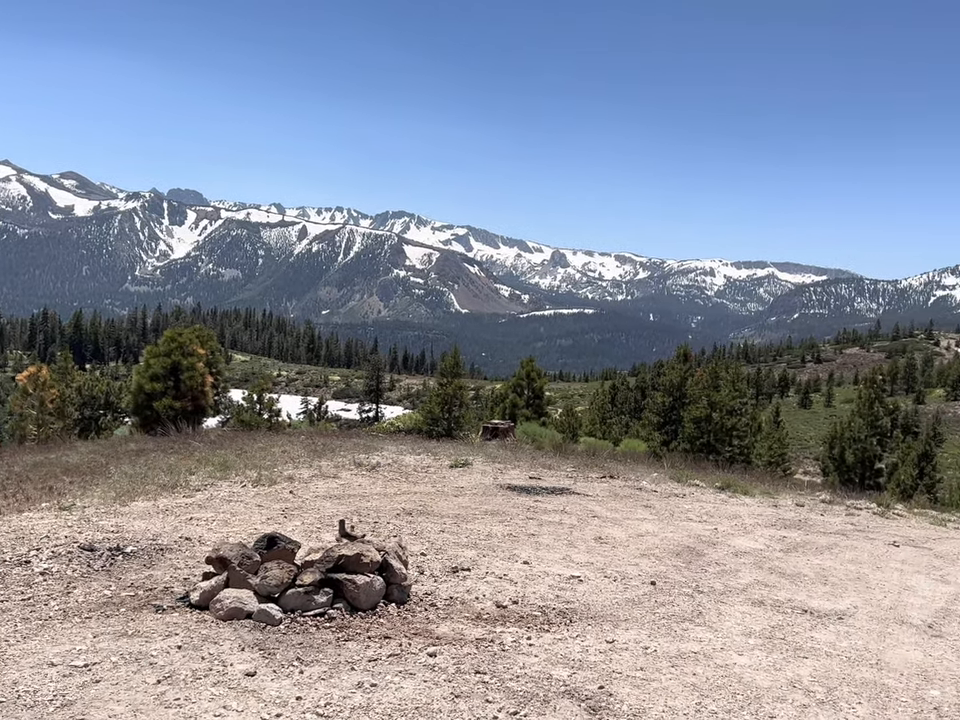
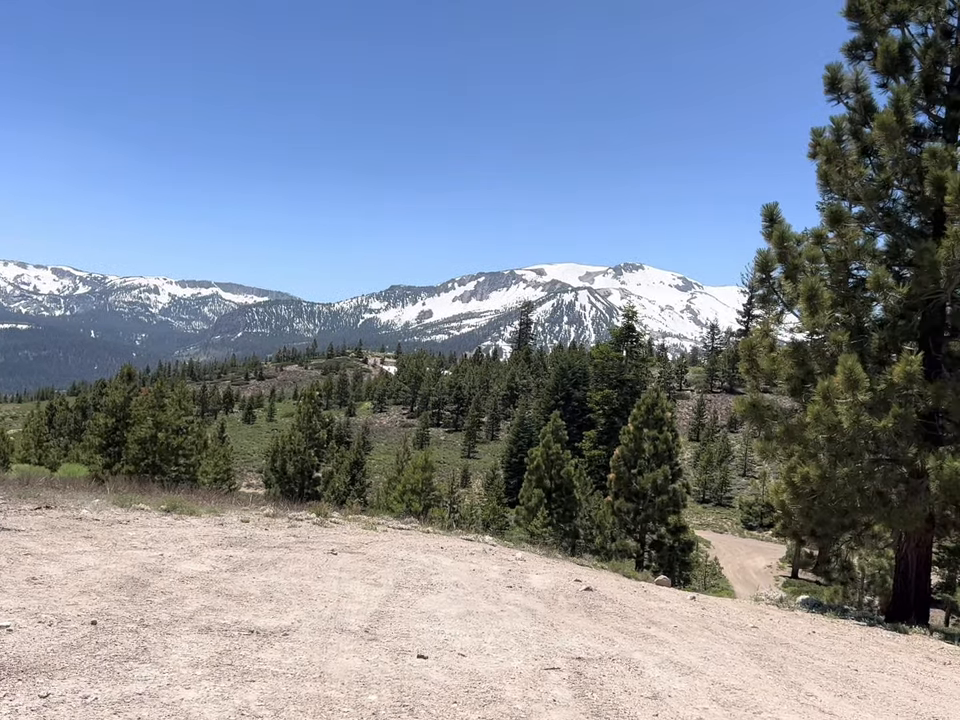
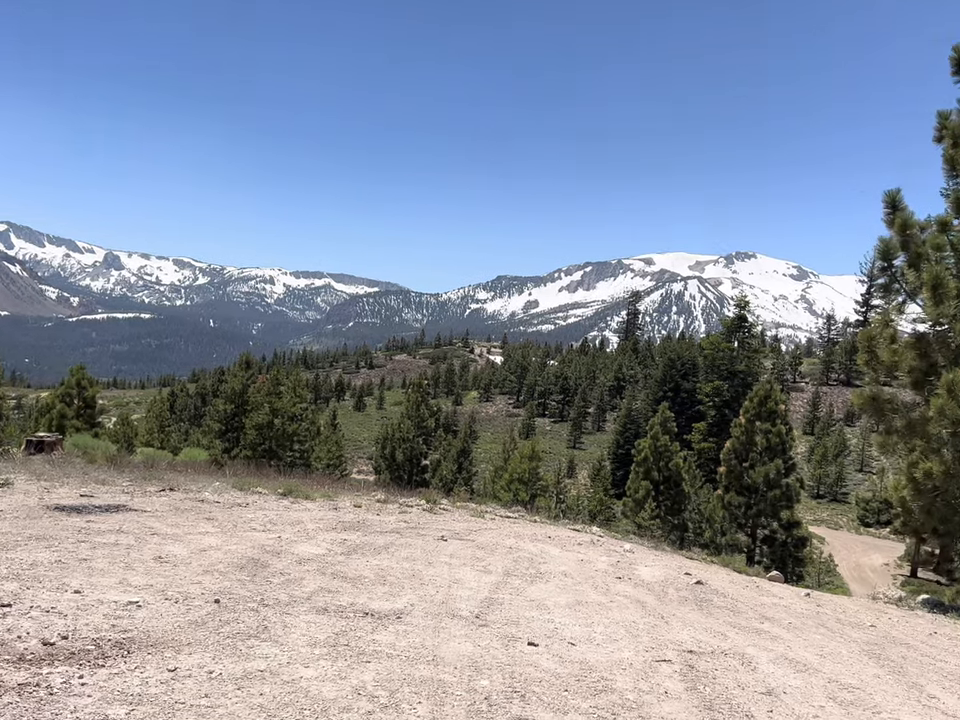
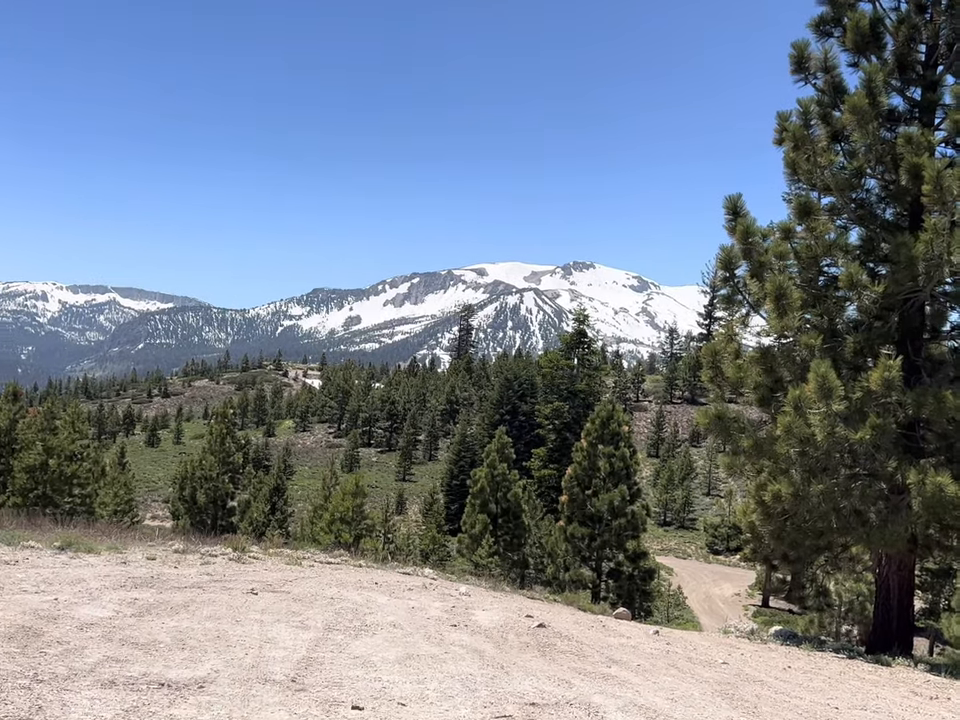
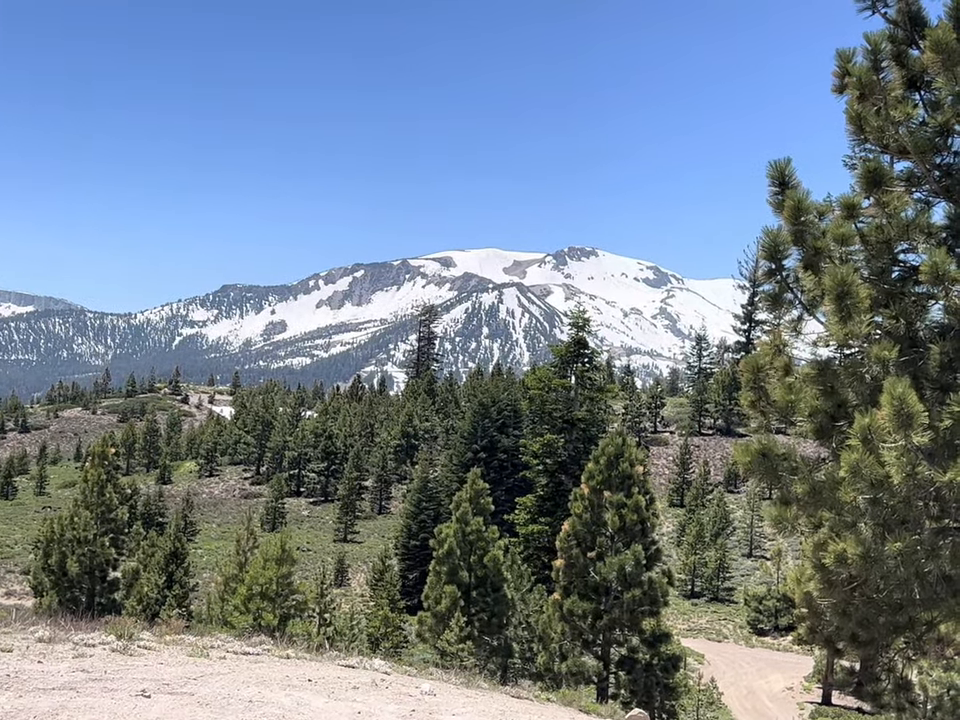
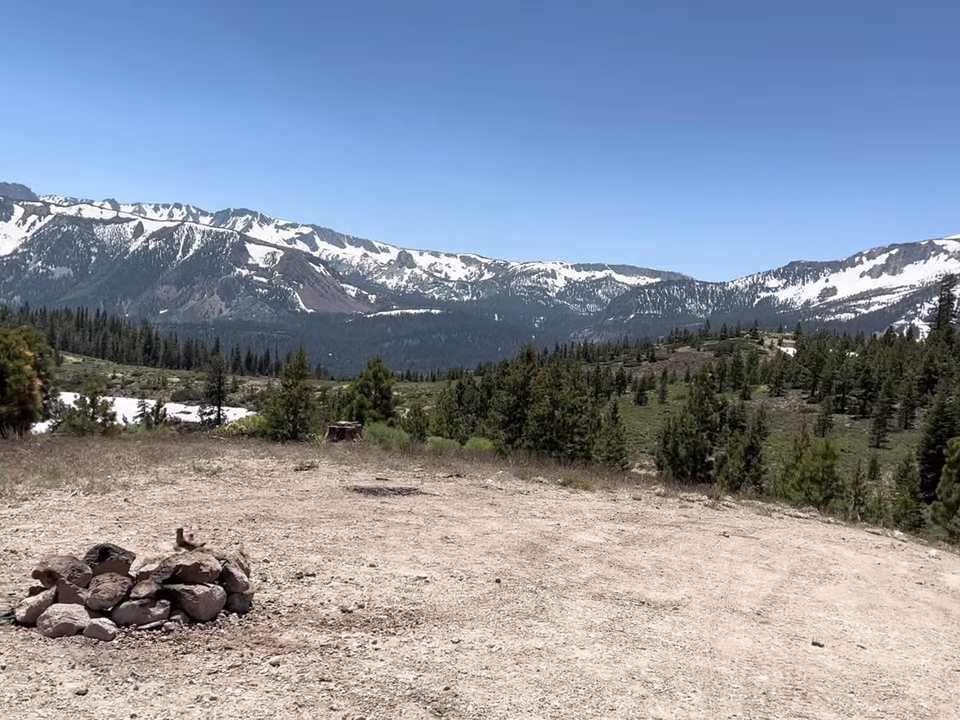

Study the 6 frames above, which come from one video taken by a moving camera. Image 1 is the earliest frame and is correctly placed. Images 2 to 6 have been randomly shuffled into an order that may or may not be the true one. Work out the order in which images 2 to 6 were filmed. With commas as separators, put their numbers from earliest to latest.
6, 3, 2, 4, 5
